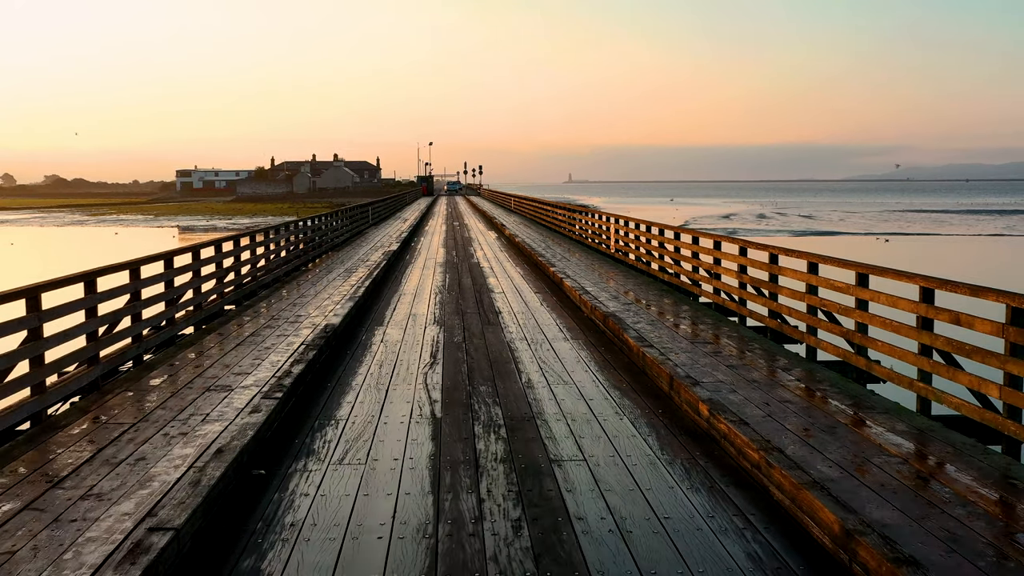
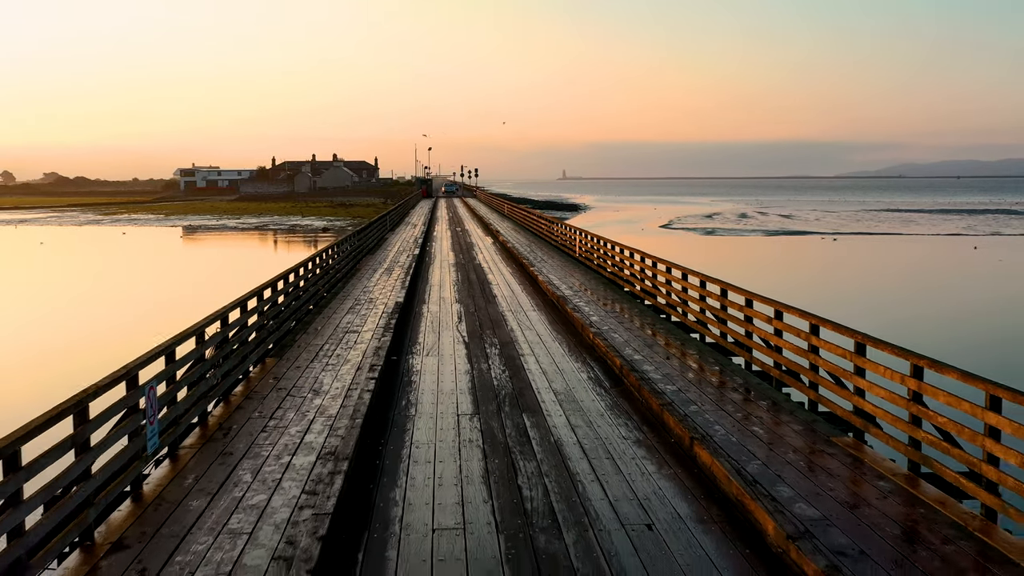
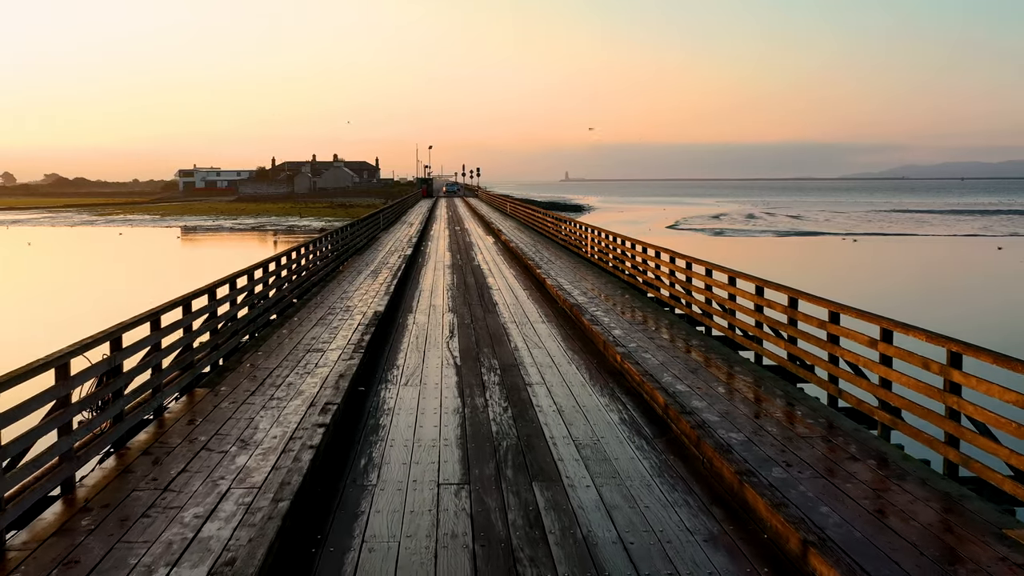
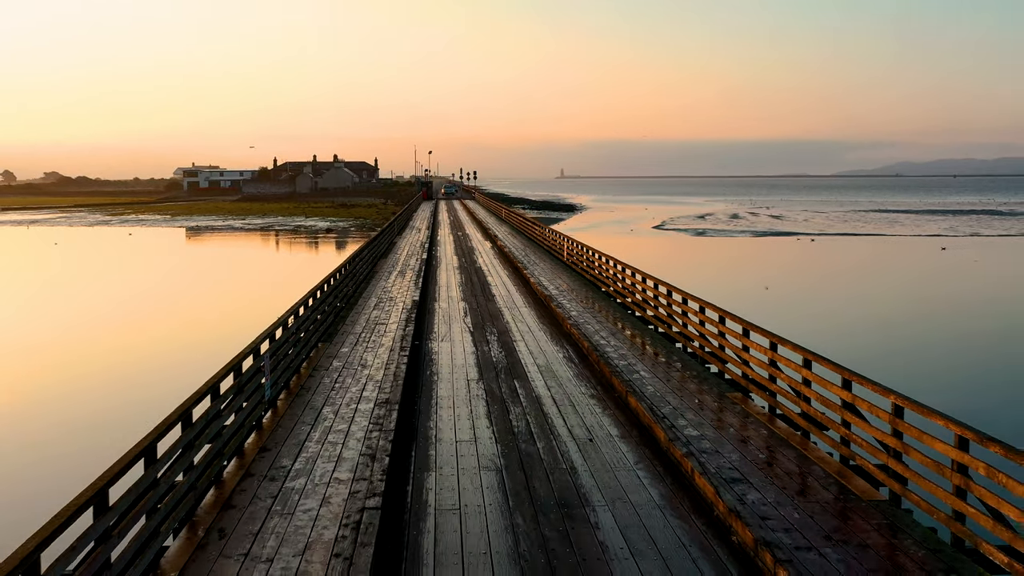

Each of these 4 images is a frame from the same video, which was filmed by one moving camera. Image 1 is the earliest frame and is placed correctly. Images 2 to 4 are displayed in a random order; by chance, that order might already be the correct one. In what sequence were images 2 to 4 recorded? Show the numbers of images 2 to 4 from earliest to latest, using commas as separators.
3, 2, 4
